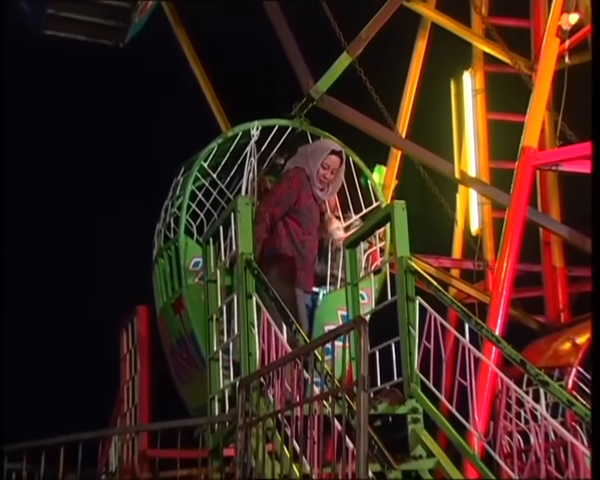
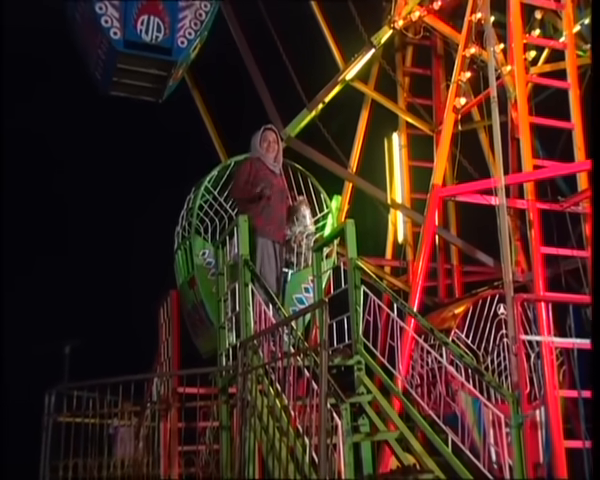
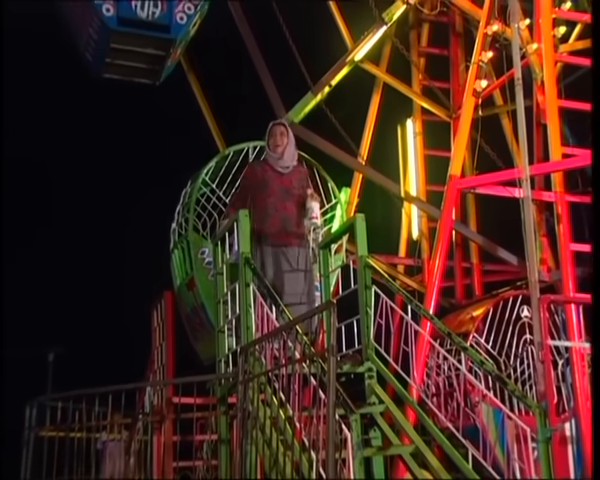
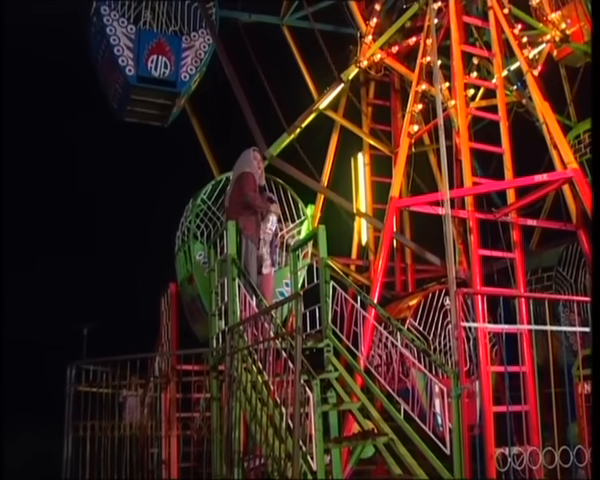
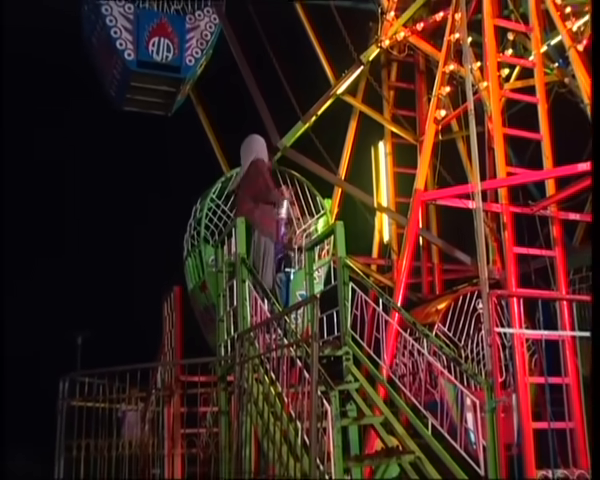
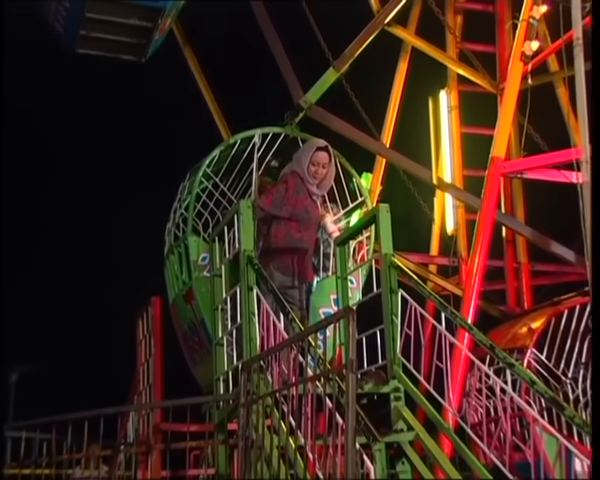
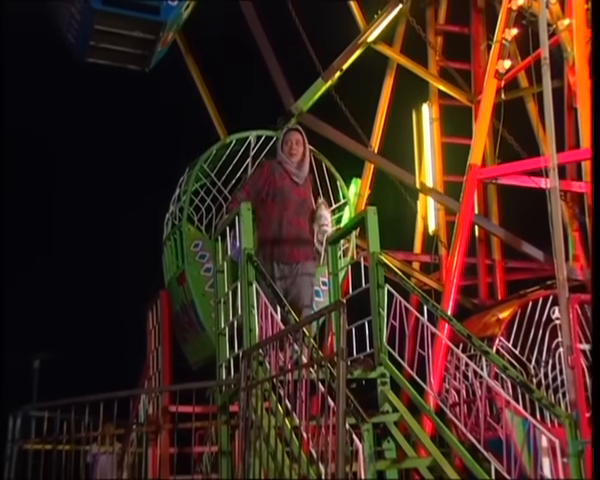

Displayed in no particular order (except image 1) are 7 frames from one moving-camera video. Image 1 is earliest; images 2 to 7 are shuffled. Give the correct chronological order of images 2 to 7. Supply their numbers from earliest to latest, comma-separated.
6, 7, 3, 2, 5, 4
